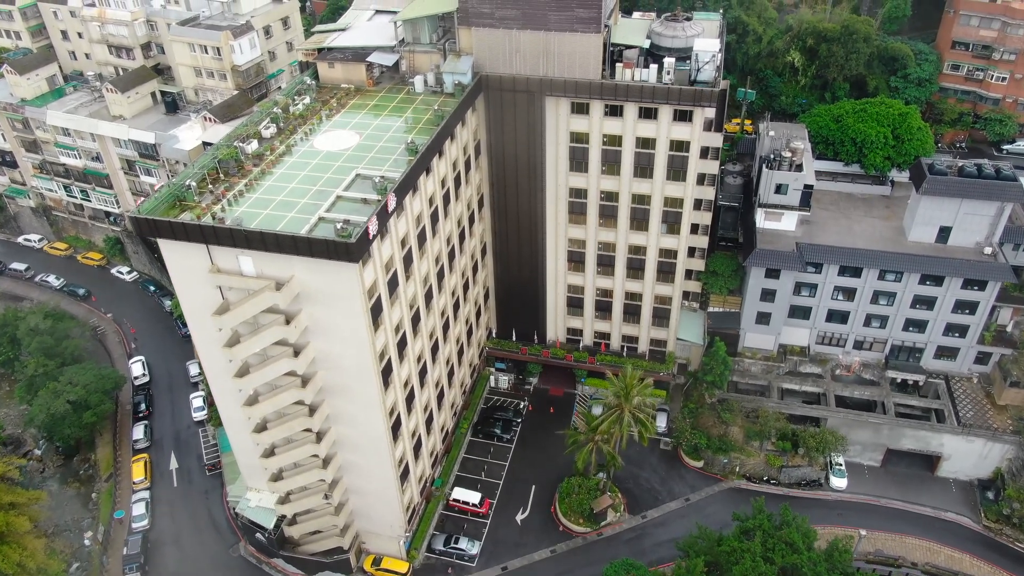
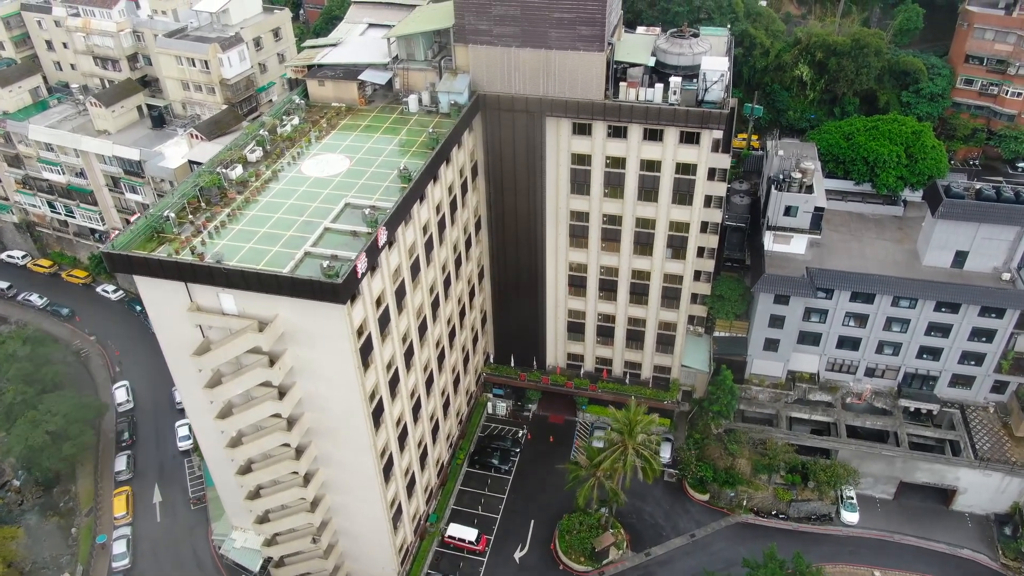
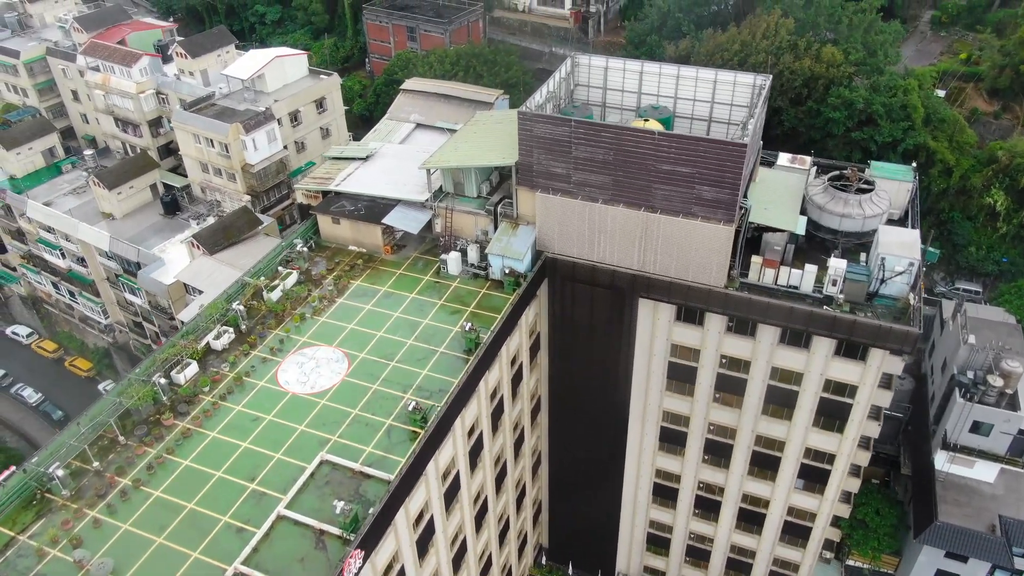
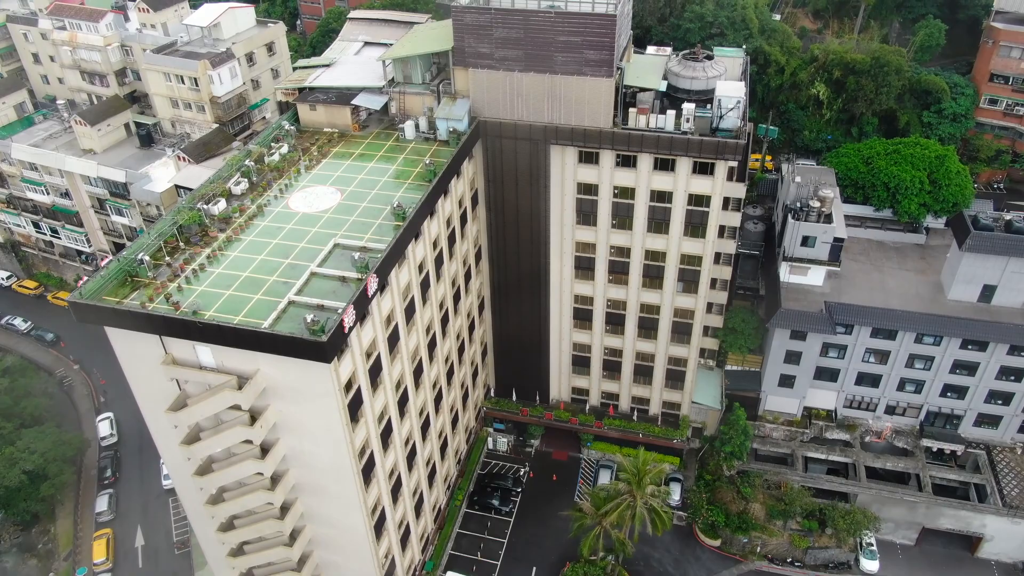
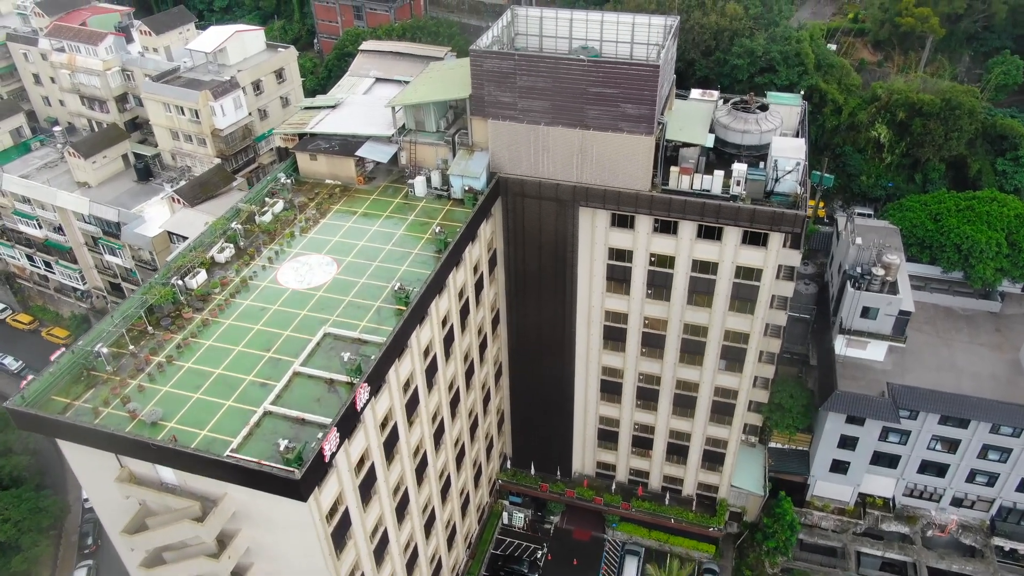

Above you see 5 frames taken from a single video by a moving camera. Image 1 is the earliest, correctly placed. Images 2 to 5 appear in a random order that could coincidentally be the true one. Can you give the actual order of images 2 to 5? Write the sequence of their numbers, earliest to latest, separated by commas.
2, 4, 5, 3
